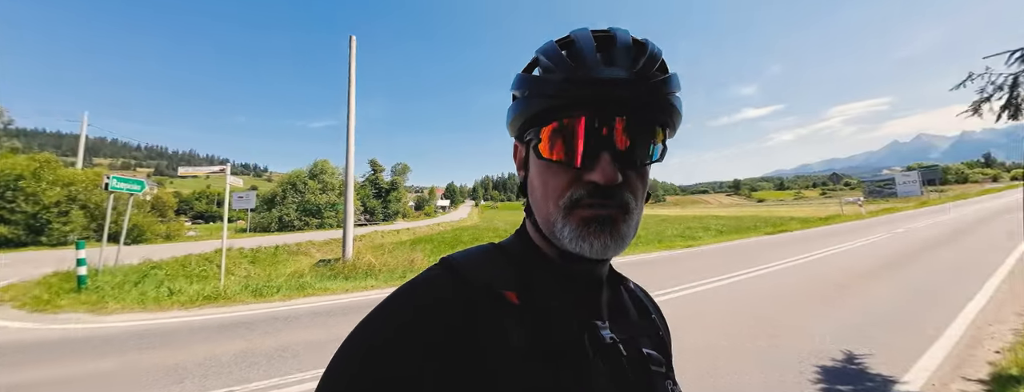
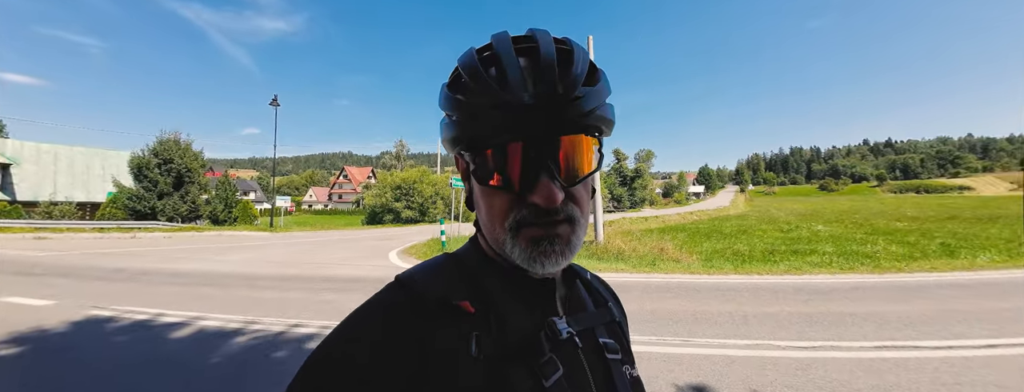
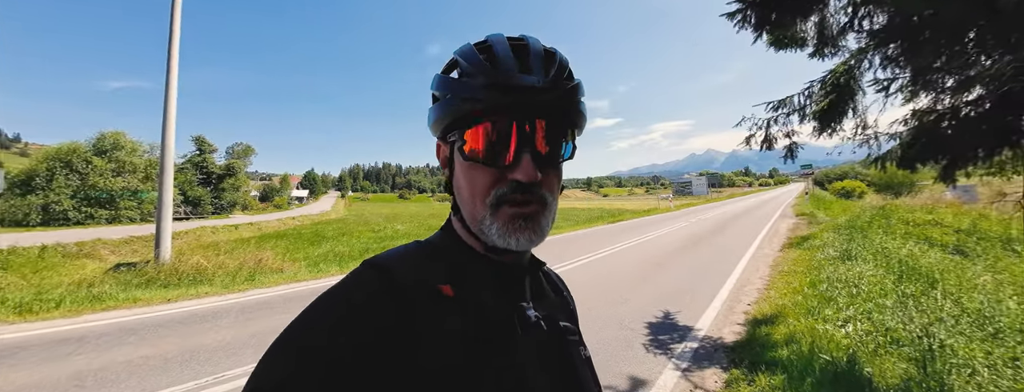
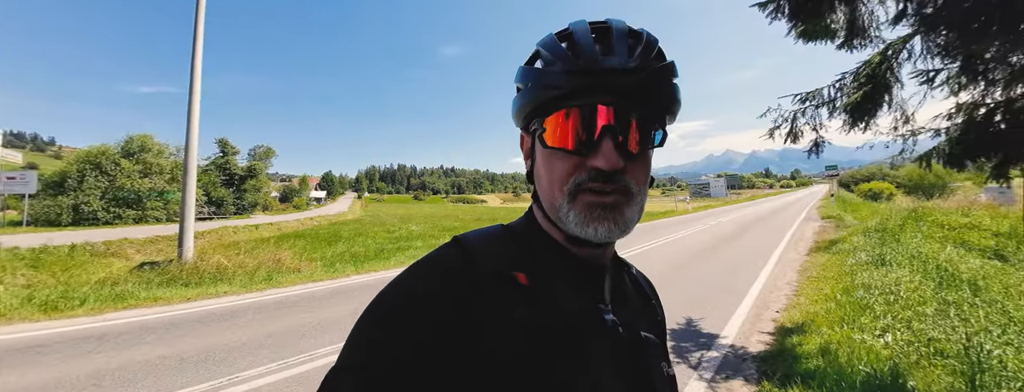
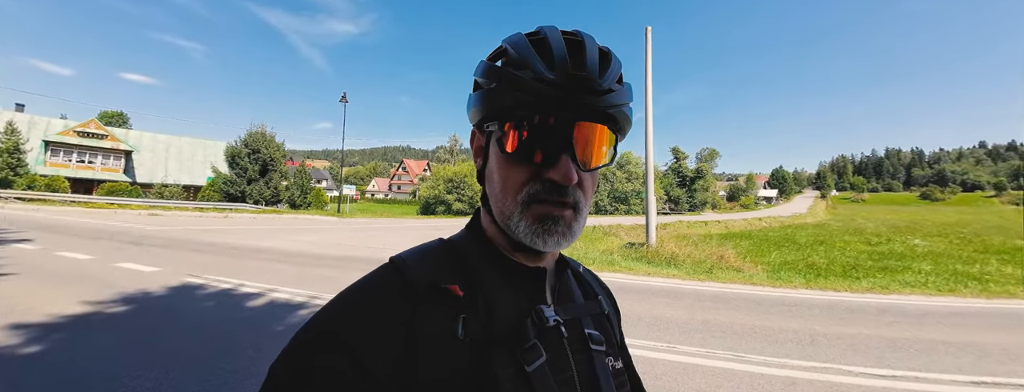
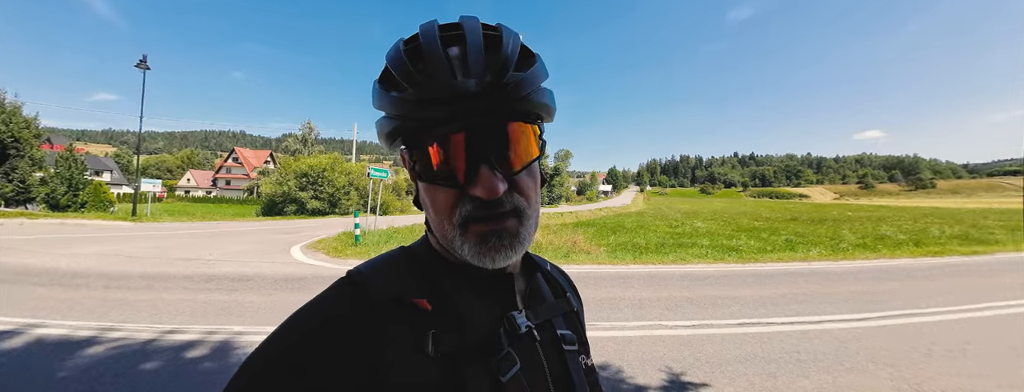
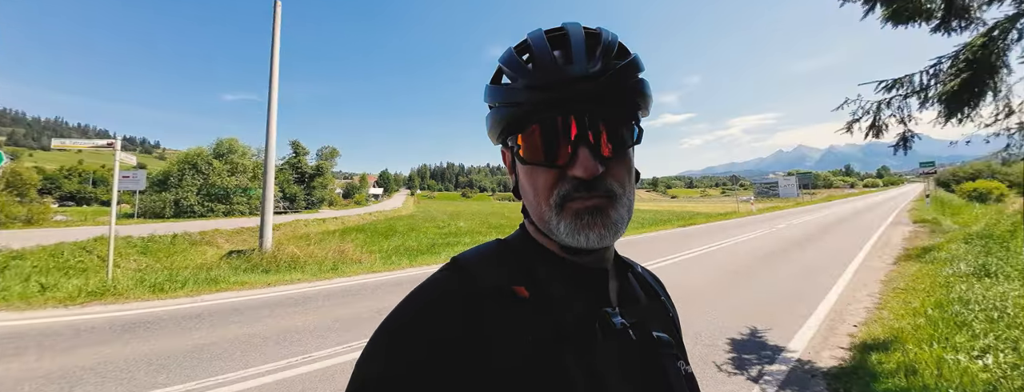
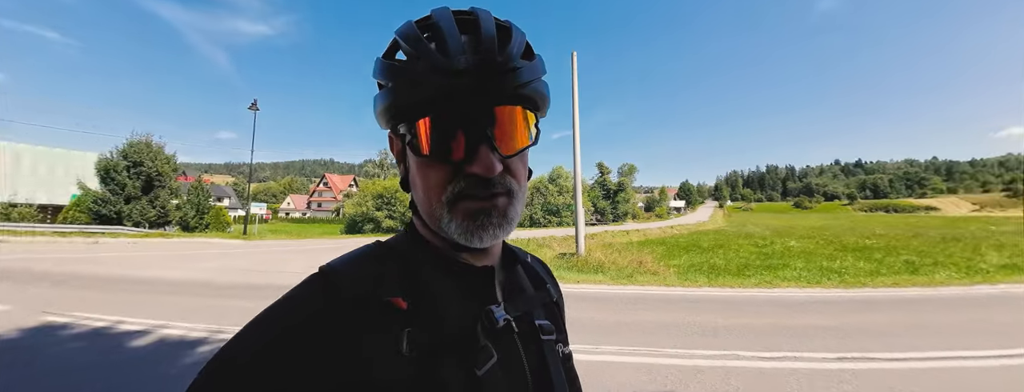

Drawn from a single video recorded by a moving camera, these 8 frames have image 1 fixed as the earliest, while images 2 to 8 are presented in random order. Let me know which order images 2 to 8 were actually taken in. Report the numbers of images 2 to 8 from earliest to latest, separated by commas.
8, 5, 2, 6, 7, 4, 3
